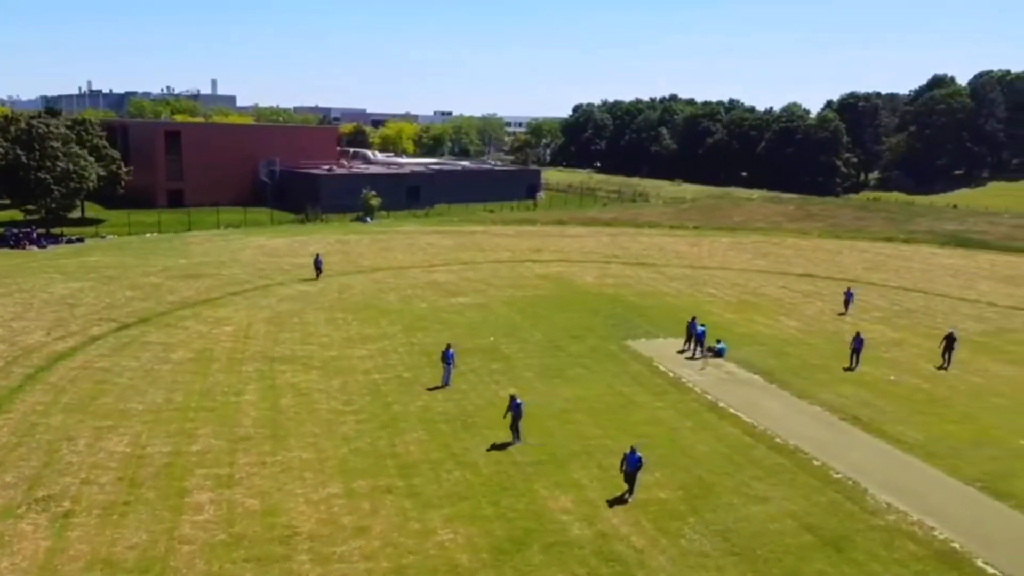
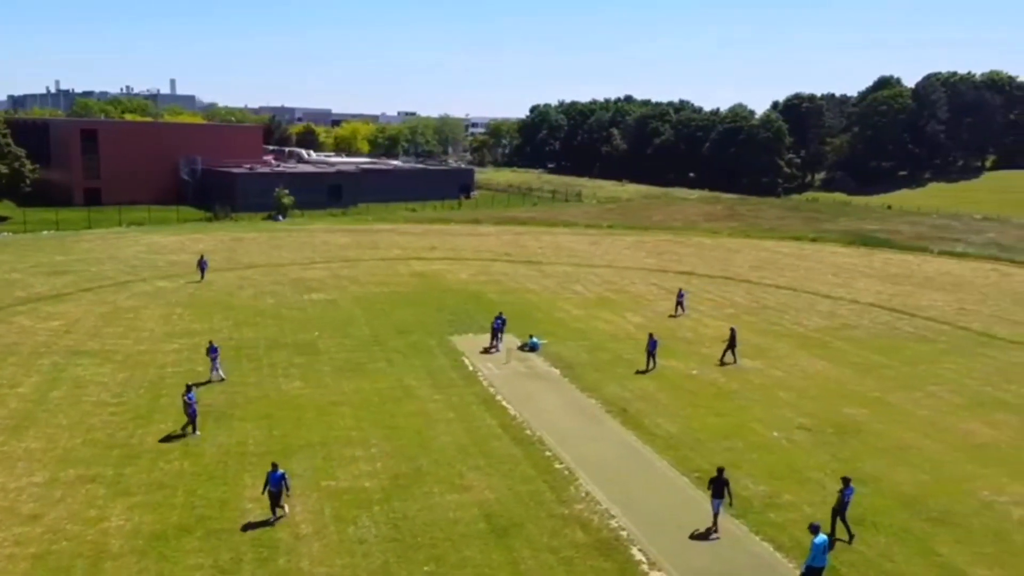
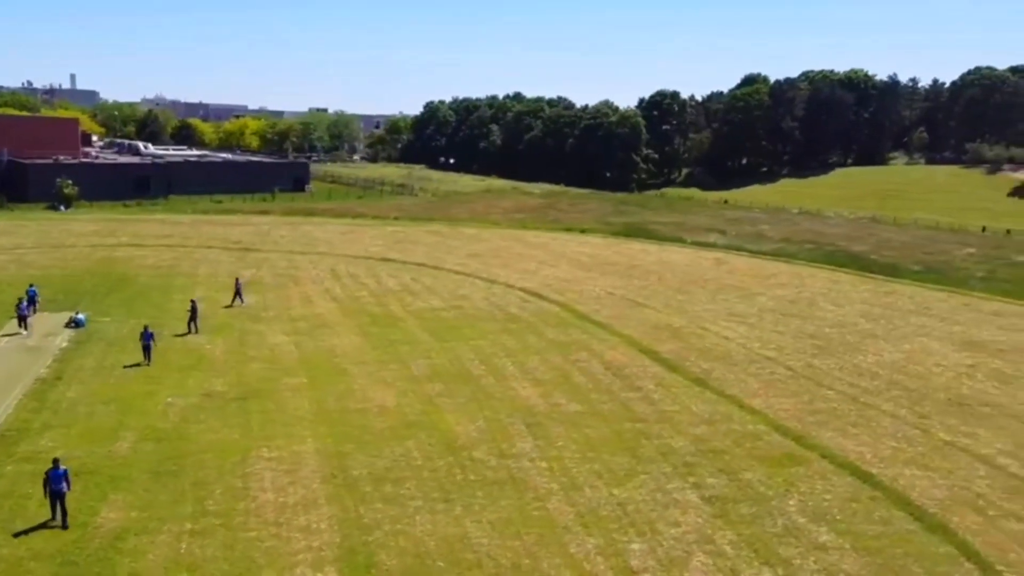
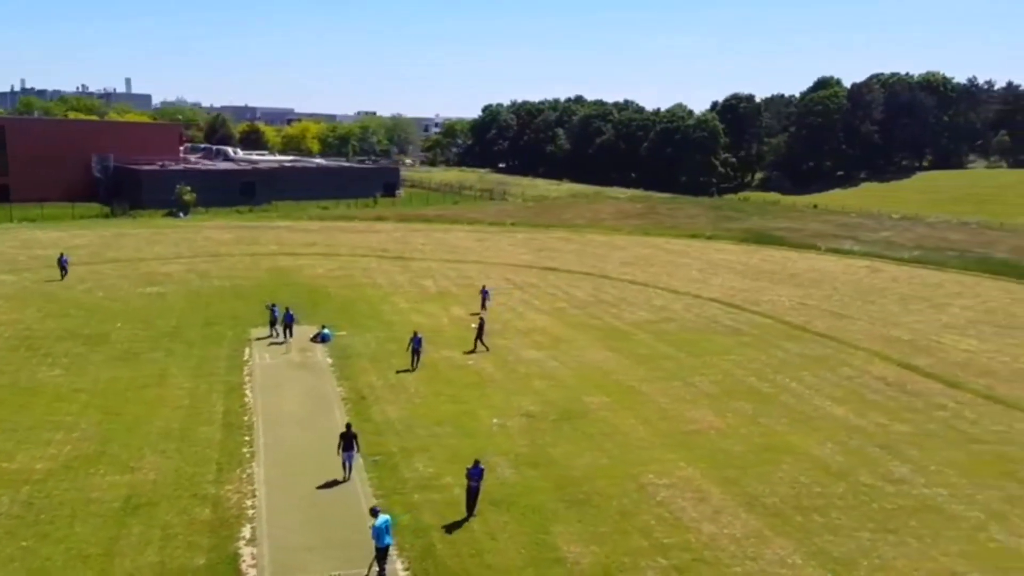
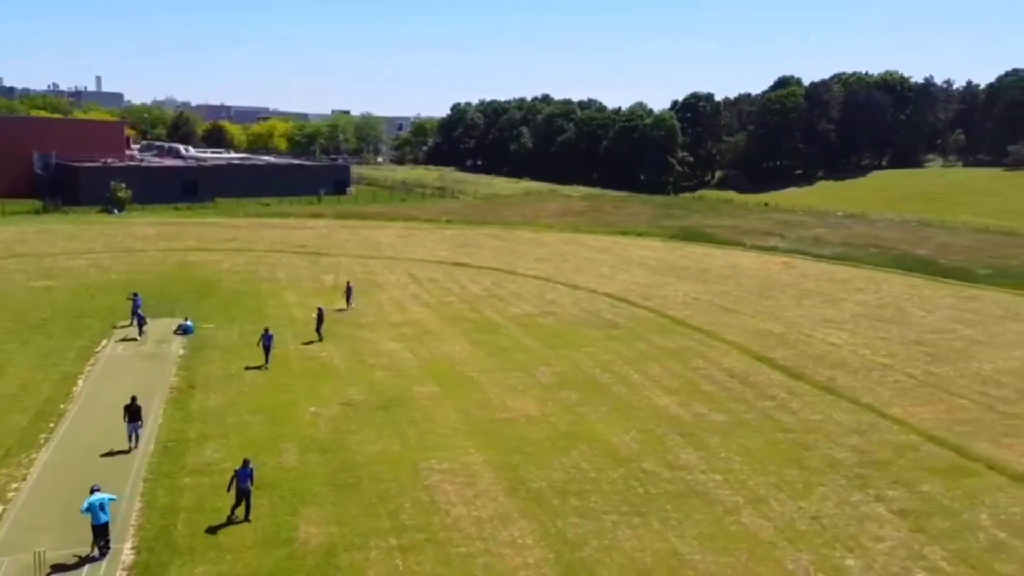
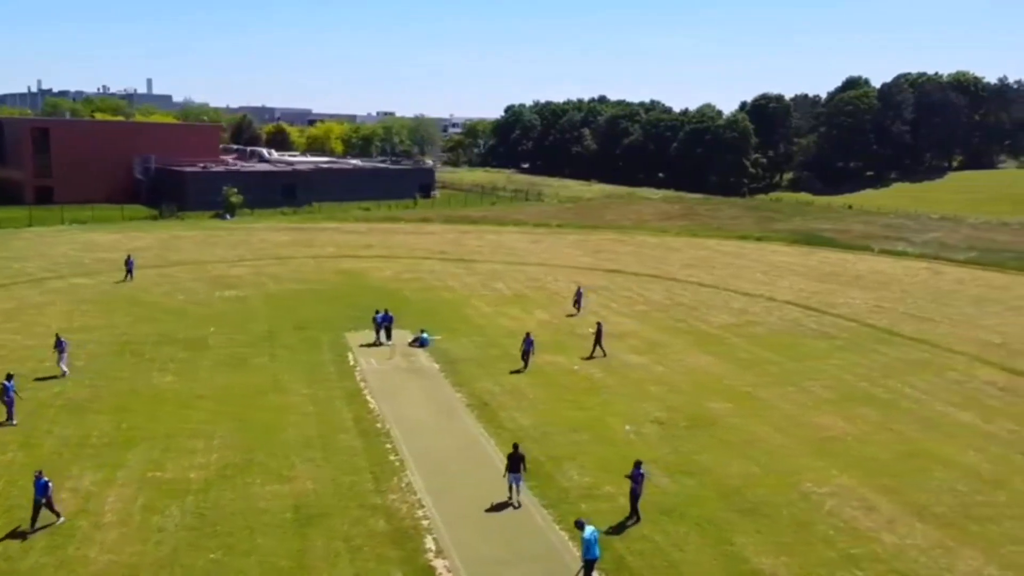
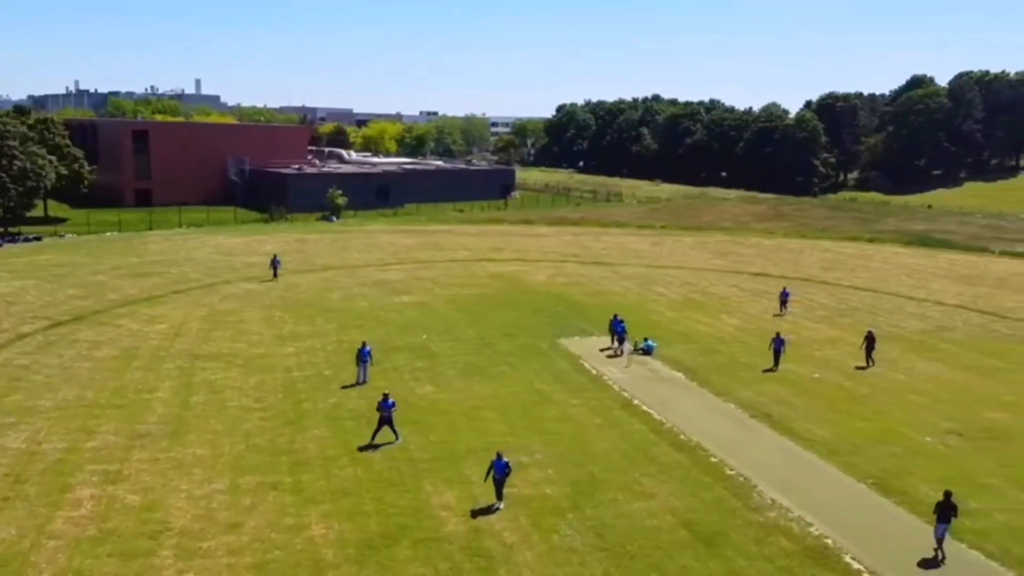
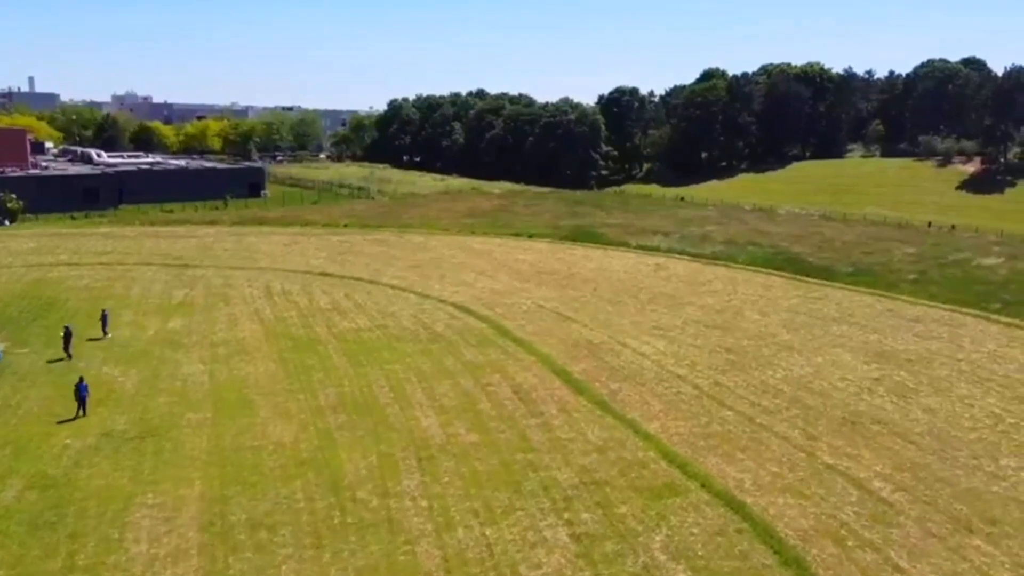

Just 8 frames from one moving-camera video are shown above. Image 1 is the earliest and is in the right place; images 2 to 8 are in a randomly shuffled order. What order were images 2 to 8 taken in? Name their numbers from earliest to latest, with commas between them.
7, 2, 6, 4, 5, 3, 8
